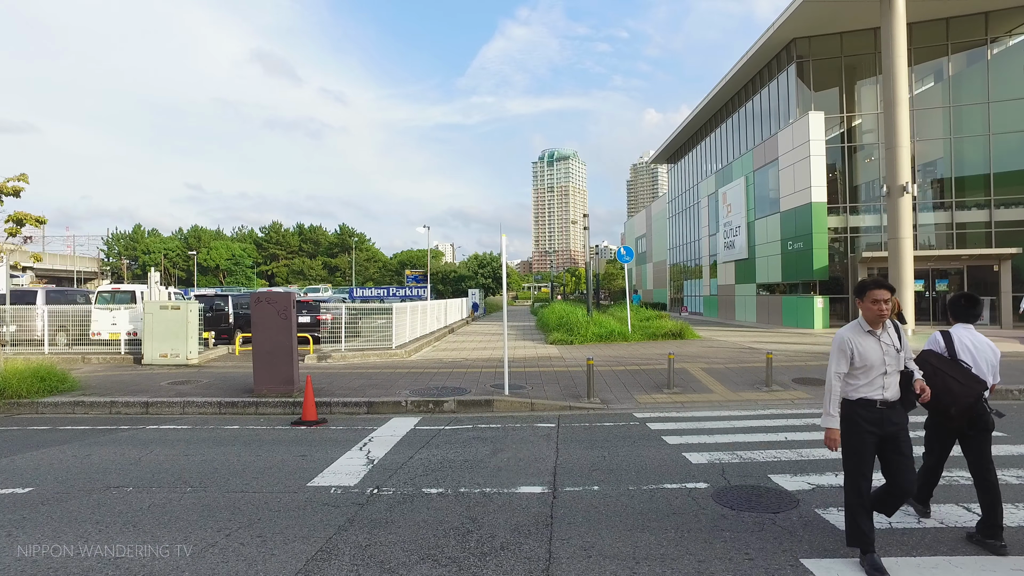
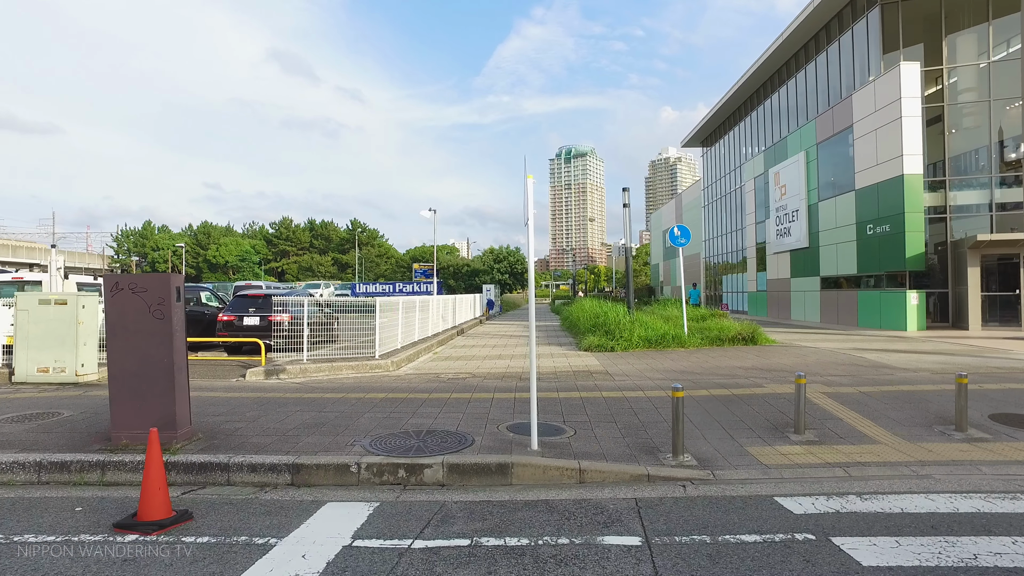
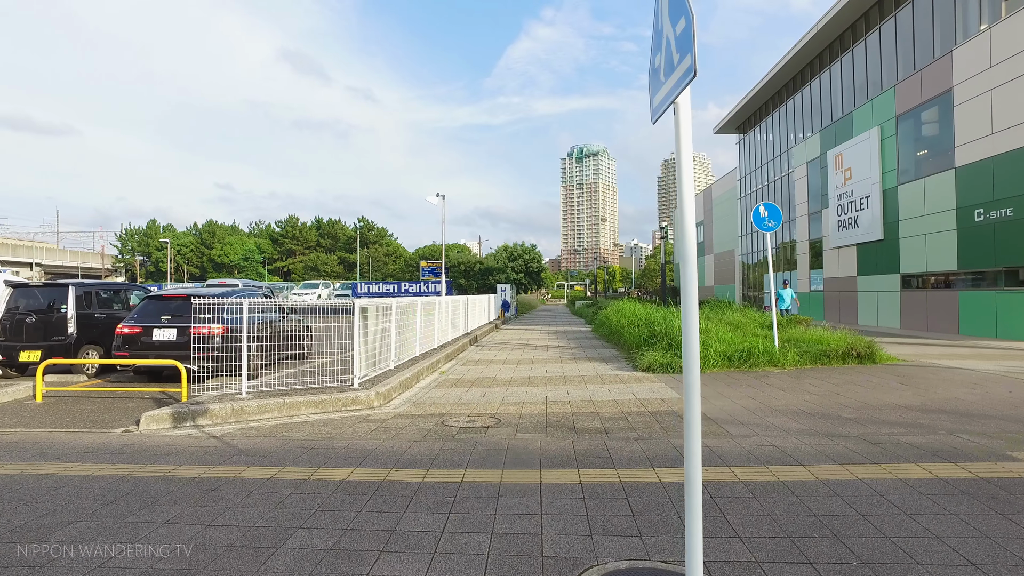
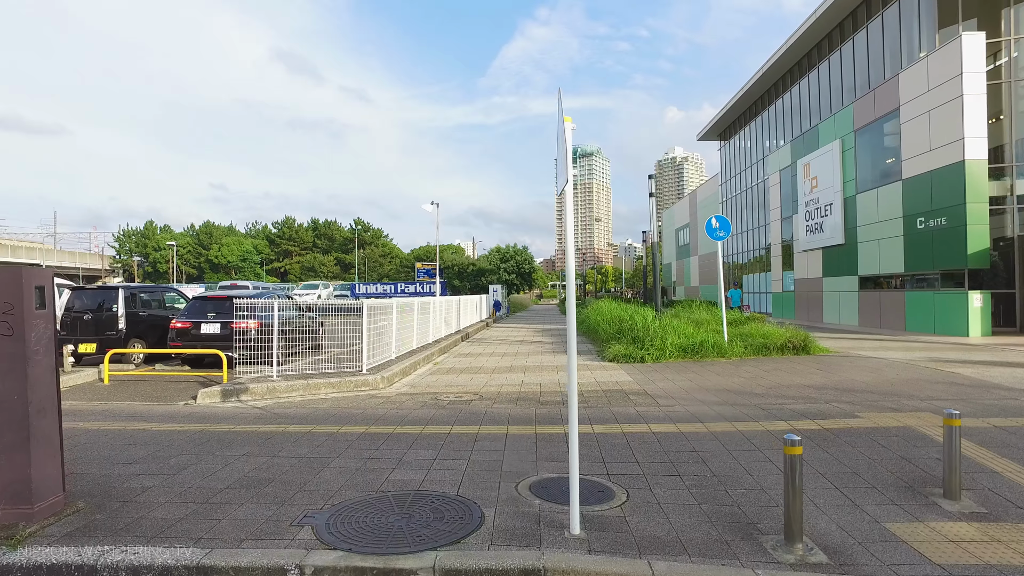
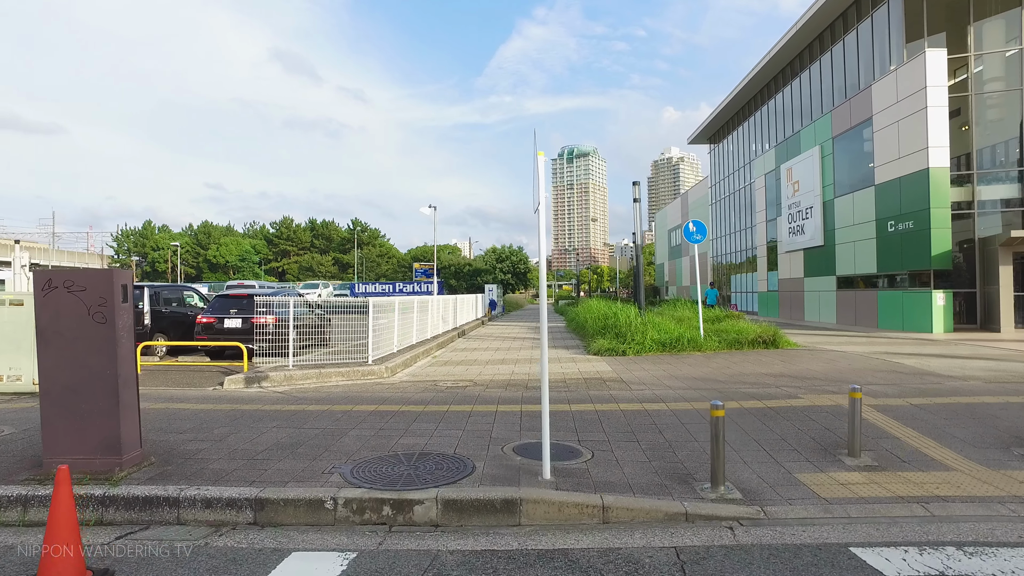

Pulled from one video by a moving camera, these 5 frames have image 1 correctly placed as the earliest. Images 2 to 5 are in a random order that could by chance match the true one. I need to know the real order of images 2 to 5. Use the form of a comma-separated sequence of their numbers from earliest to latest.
2, 5, 4, 3
